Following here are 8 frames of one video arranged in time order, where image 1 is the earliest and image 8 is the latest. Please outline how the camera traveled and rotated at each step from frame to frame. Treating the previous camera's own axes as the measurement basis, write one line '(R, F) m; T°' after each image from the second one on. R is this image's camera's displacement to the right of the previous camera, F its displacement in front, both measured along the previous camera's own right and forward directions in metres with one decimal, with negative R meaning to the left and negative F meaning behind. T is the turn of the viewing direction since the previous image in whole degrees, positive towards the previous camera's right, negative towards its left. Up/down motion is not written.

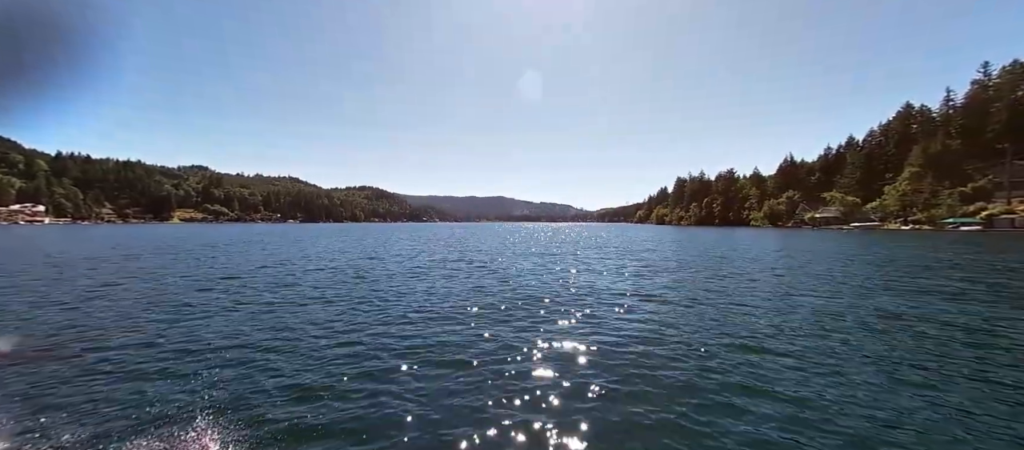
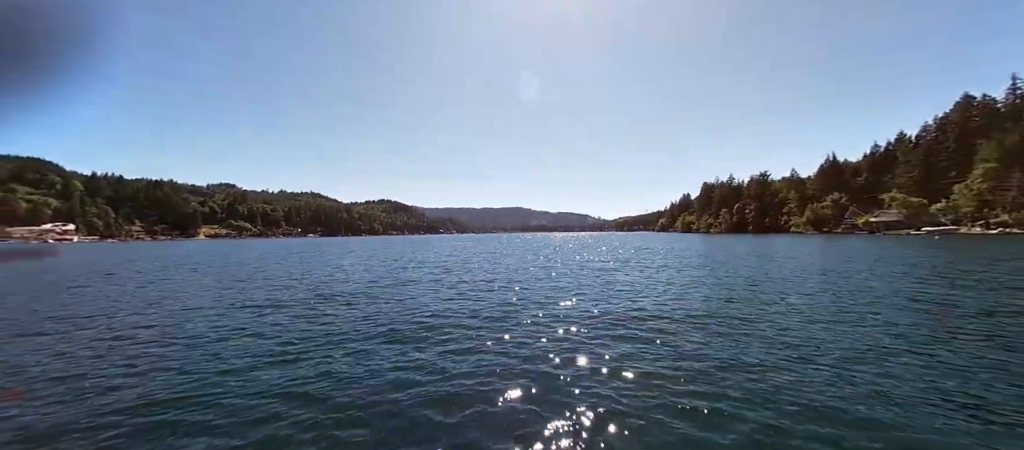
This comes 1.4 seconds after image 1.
(-0.2, +3.8) m; -3°
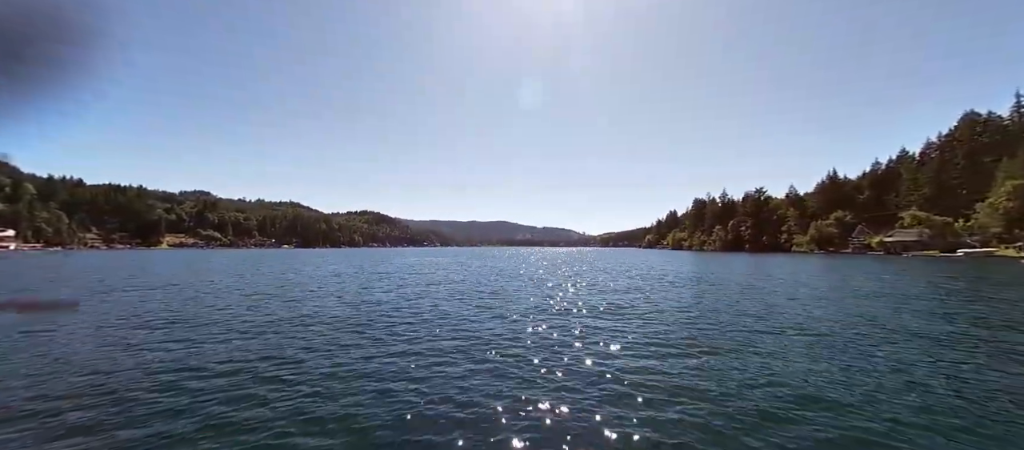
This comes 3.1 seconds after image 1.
(-0.1, +5.8) m; +2°
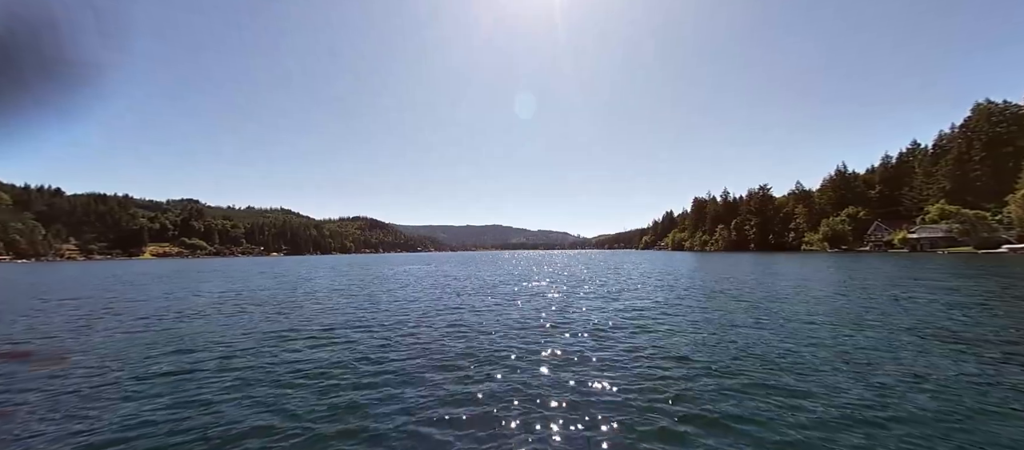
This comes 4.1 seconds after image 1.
(-0.2, +3.9) m; +1°
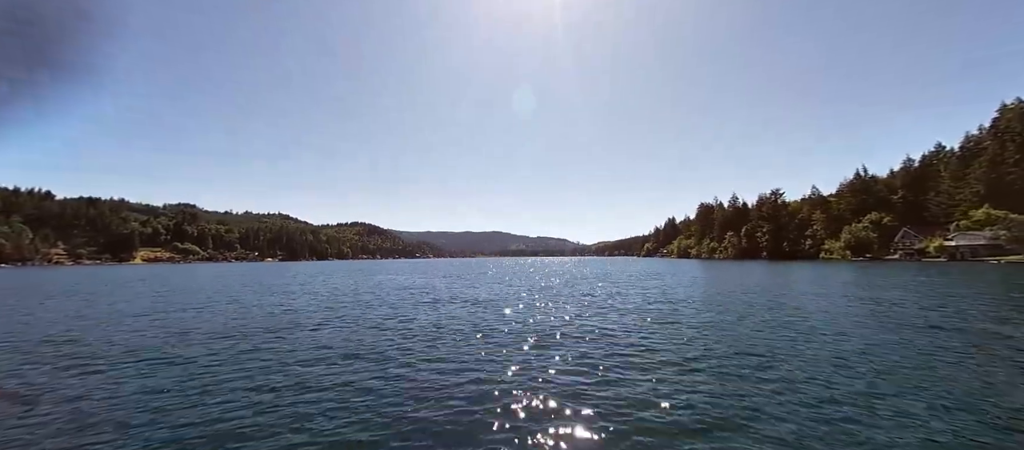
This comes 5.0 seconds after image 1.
(-0.3, +3.7) m; 0°
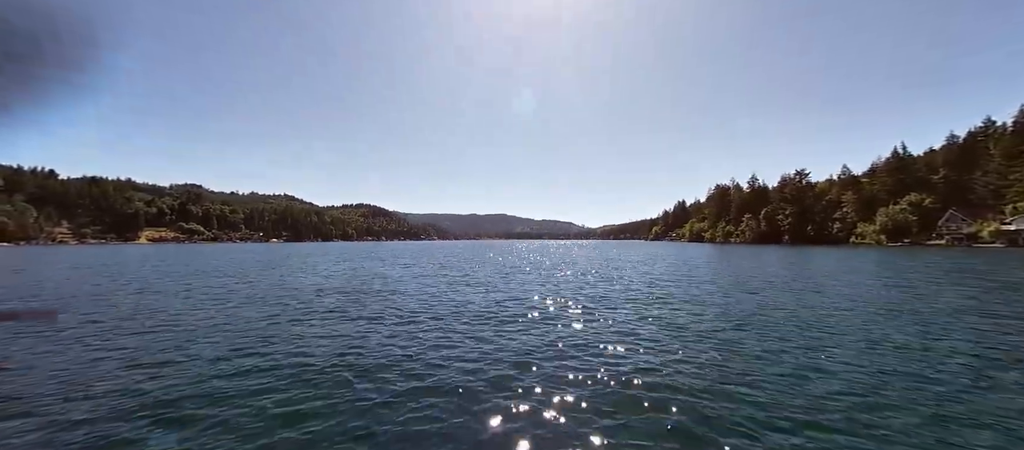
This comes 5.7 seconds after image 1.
(-0.2, +3.7) m; -1°
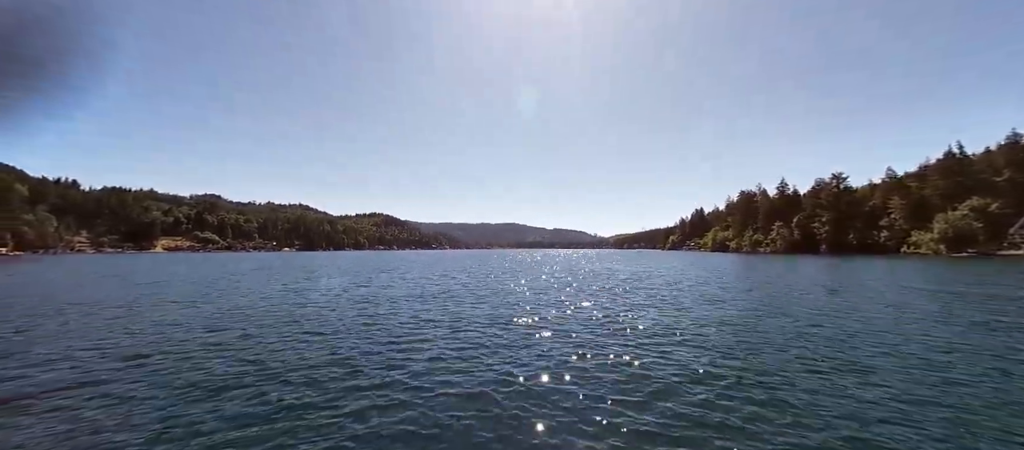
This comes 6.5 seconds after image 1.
(-0.3, +3.8) m; -2°
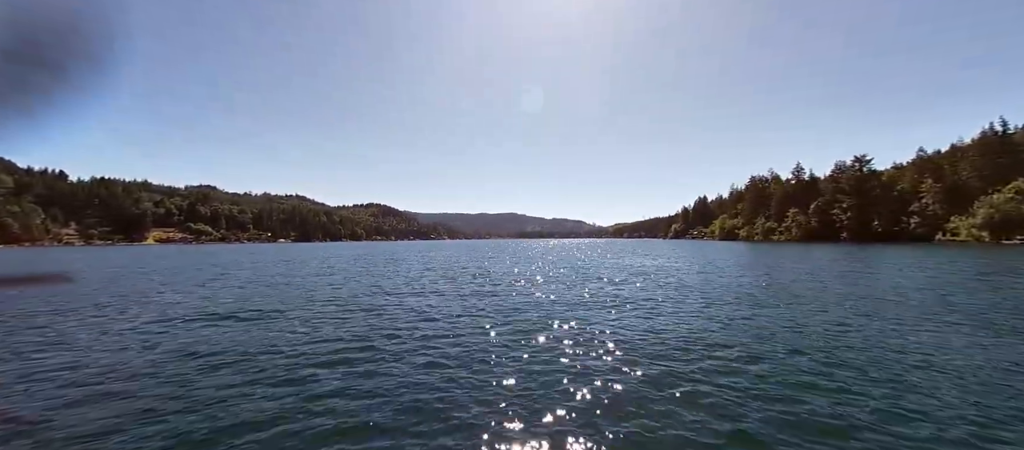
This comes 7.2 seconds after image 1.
(-0.4, +4.0) m; 0°
